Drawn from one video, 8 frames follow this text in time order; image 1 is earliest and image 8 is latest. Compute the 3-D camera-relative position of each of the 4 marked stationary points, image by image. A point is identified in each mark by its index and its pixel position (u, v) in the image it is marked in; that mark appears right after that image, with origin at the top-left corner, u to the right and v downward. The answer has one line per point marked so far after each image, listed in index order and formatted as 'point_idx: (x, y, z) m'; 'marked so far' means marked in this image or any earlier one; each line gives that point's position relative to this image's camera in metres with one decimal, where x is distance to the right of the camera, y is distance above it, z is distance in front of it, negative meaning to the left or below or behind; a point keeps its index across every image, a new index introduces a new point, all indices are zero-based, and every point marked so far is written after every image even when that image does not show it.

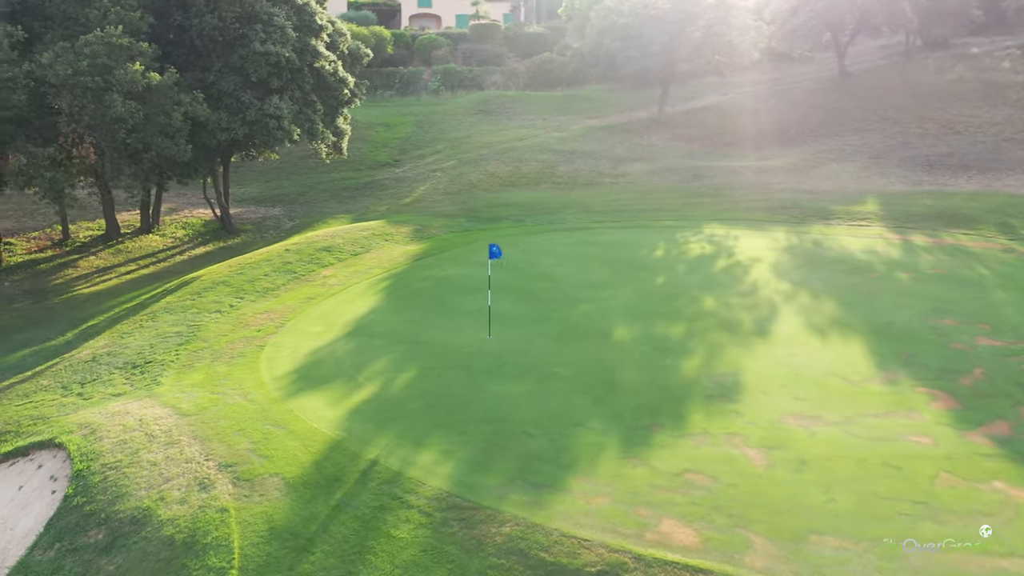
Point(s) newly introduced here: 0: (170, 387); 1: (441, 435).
0: (-5.5, -1.6, +12.9) m
1: (-1.0, -1.9, +10.6) m
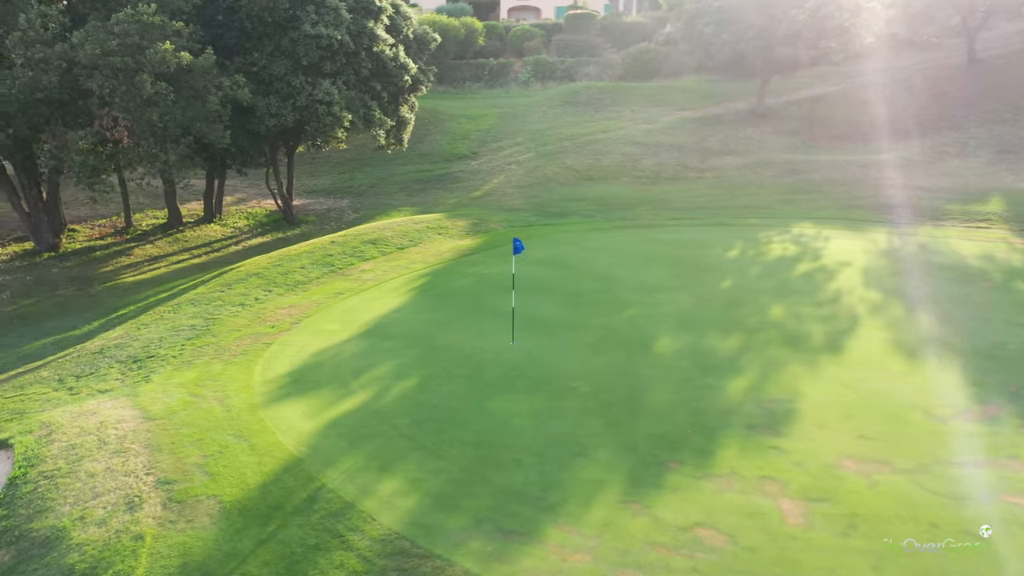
0: (-5.2, -1.4, +11.9) m
1: (-1.1, -1.9, +9.1) m
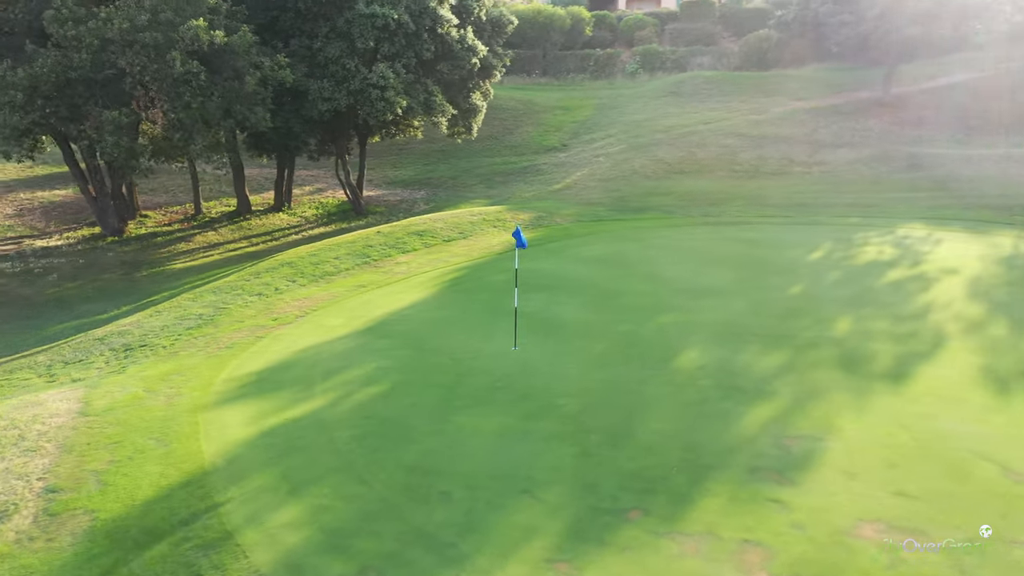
0: (-5.3, -1.2, +11.1) m
1: (-1.7, -1.8, +7.6) m
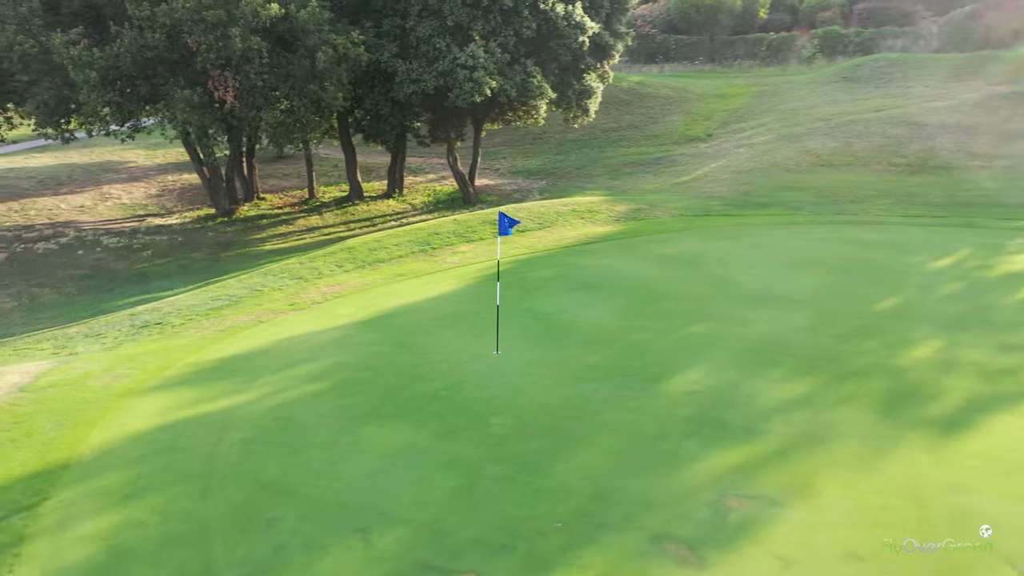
0: (-5.4, -0.9, +10.9) m
1: (-2.8, -1.7, +6.6) m
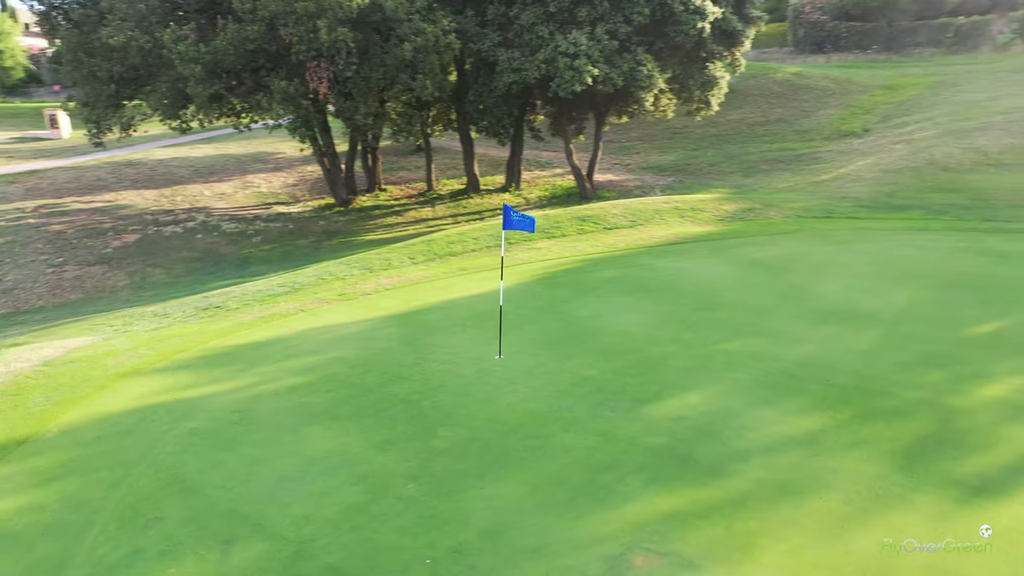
0: (-5.0, -0.6, +11.2) m
1: (-3.4, -1.5, +6.5) m
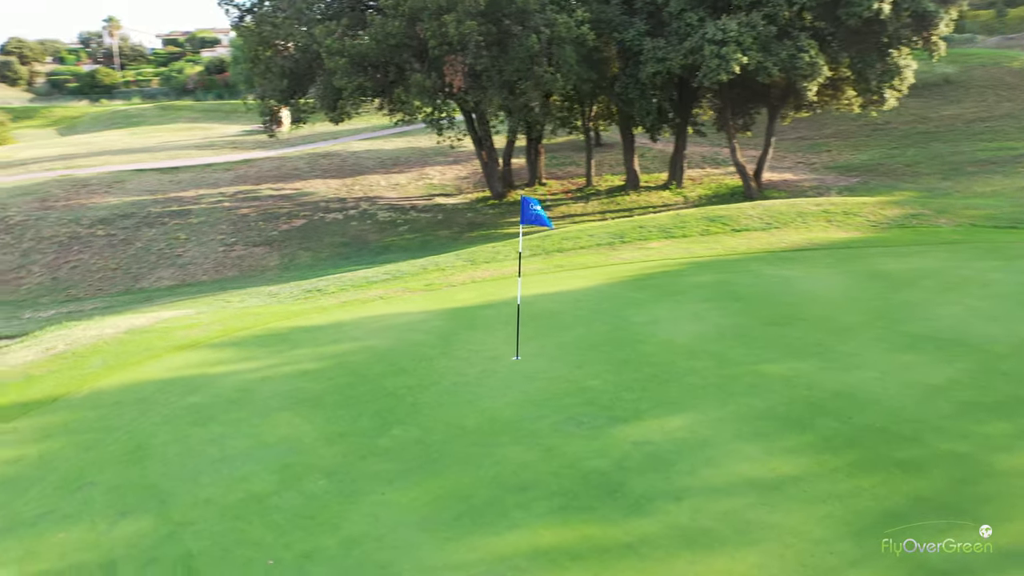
0: (-4.0, -0.3, +12.0) m
1: (-3.8, -1.3, +7.0) m
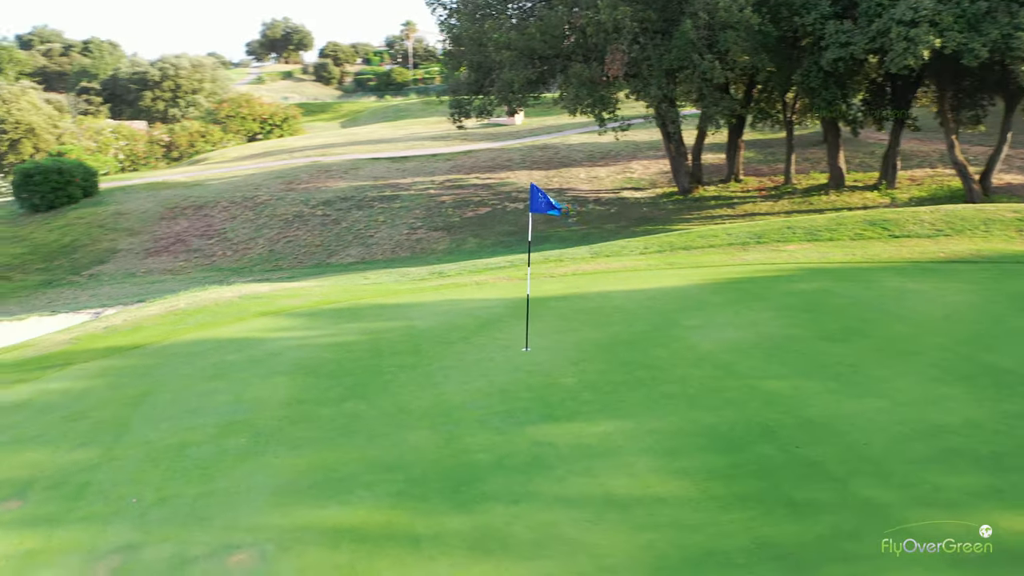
0: (-2.5, 0.0, +12.9) m
1: (-4.0, -0.9, +8.1) m
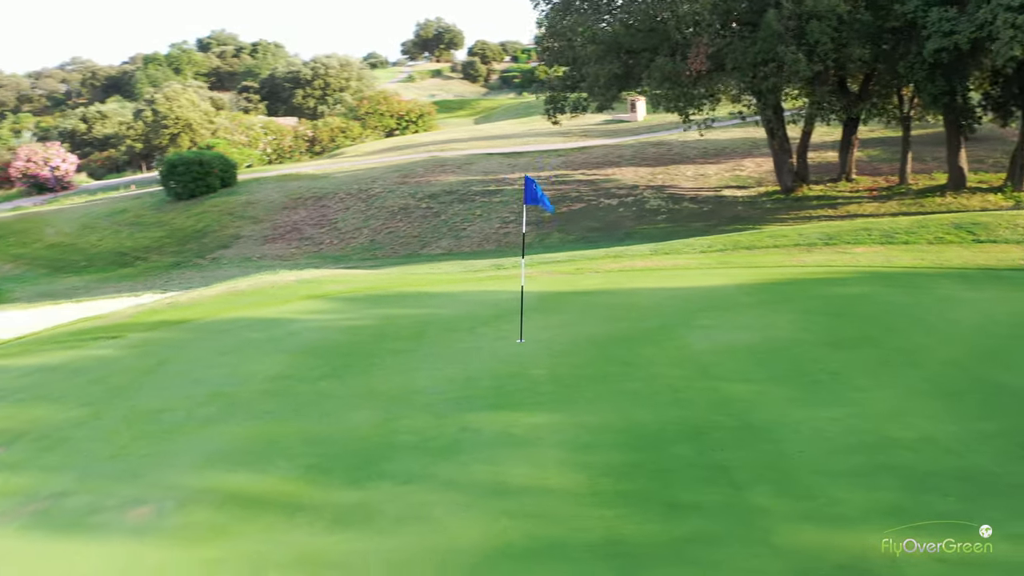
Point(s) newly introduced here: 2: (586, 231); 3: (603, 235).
0: (-1.7, +0.2, +13.3) m
1: (-4.0, -0.7, +8.9) m
2: (+1.7, +1.4, +19.8) m
3: (+2.1, +1.3, +19.4) m
